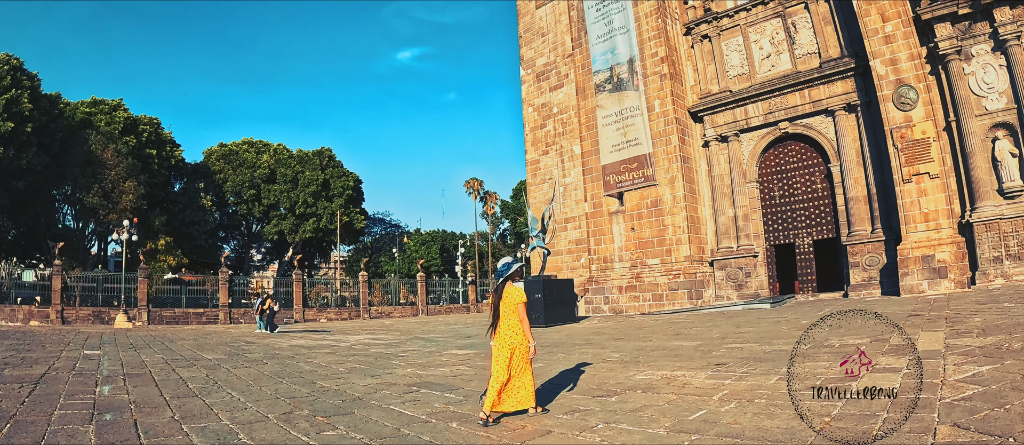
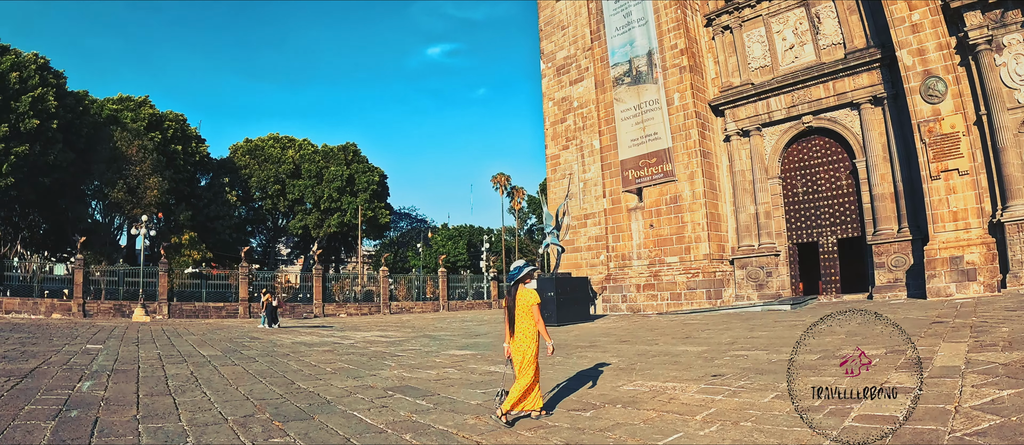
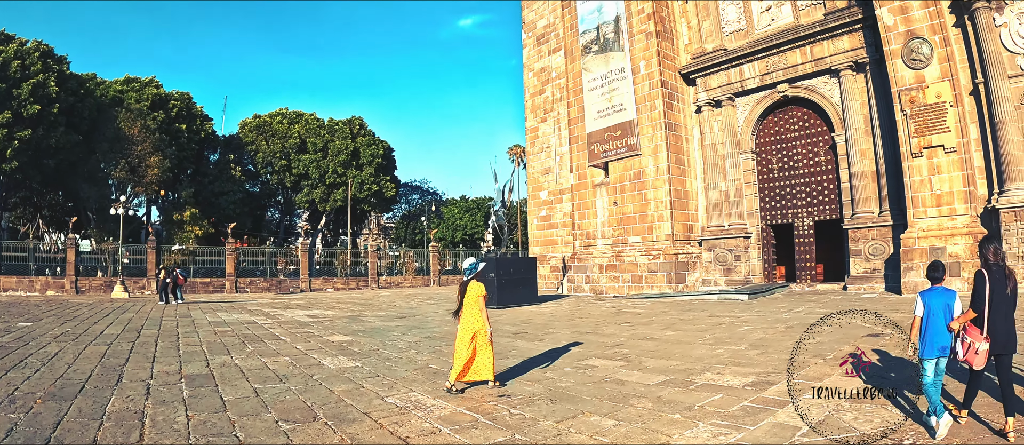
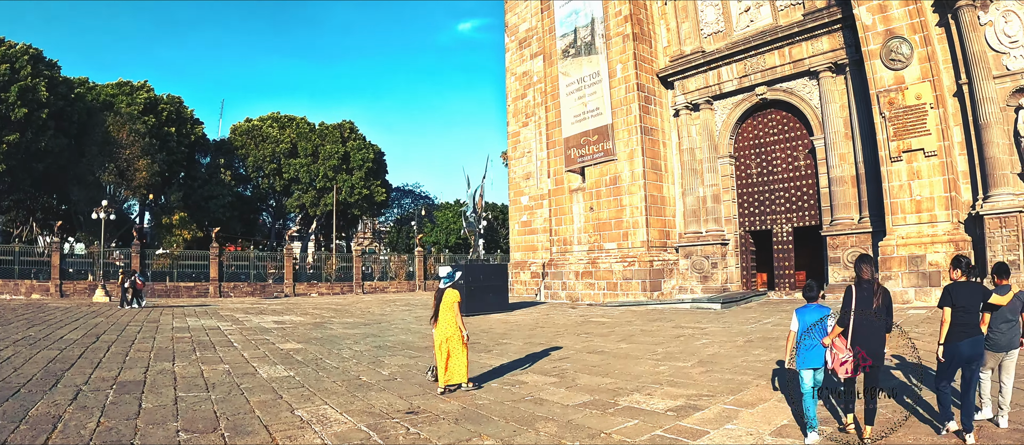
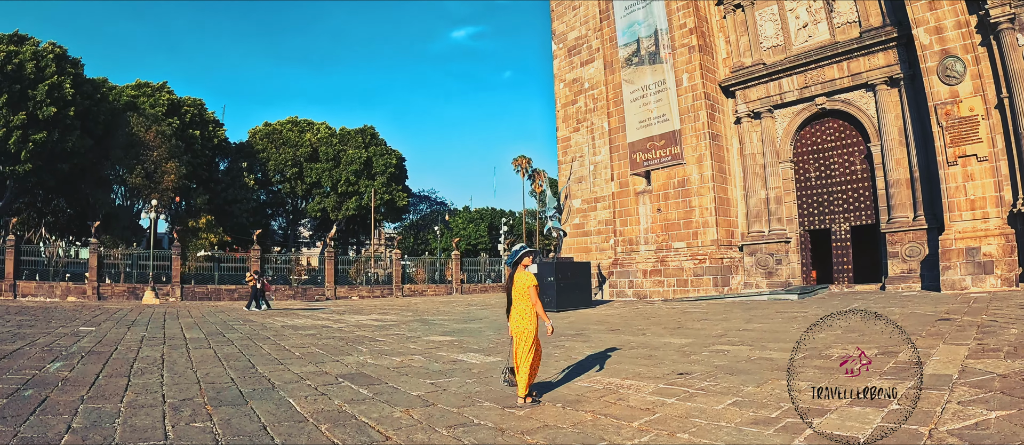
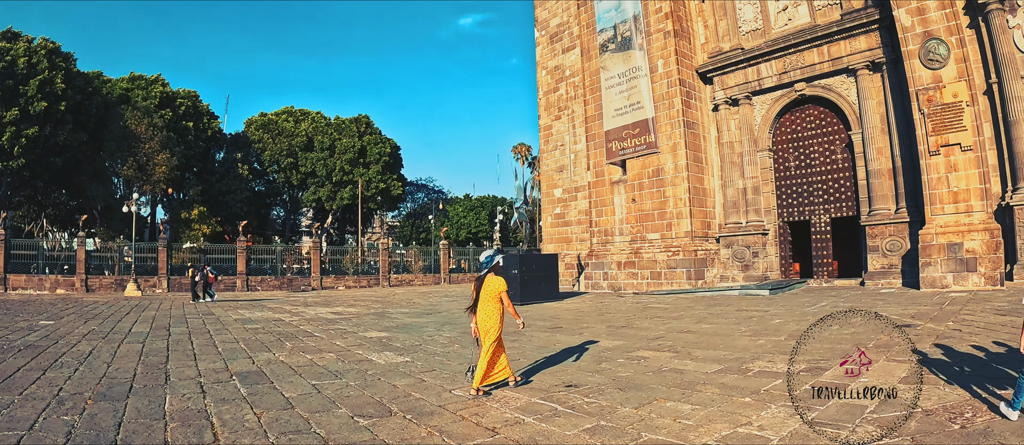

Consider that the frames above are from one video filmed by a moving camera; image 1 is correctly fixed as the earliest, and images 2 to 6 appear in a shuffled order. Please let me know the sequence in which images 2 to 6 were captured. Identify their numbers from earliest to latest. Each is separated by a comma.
2, 5, 6, 3, 4
